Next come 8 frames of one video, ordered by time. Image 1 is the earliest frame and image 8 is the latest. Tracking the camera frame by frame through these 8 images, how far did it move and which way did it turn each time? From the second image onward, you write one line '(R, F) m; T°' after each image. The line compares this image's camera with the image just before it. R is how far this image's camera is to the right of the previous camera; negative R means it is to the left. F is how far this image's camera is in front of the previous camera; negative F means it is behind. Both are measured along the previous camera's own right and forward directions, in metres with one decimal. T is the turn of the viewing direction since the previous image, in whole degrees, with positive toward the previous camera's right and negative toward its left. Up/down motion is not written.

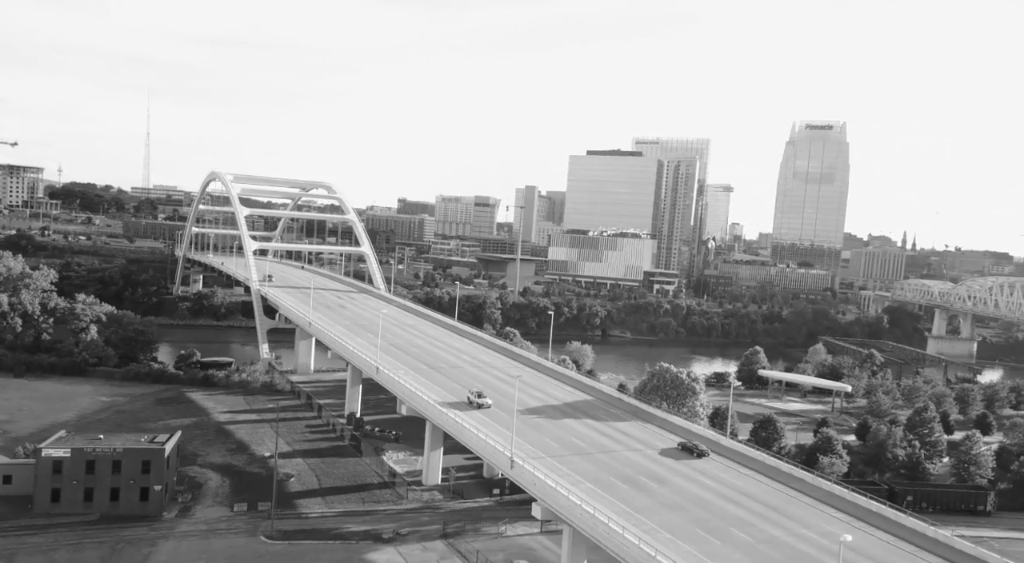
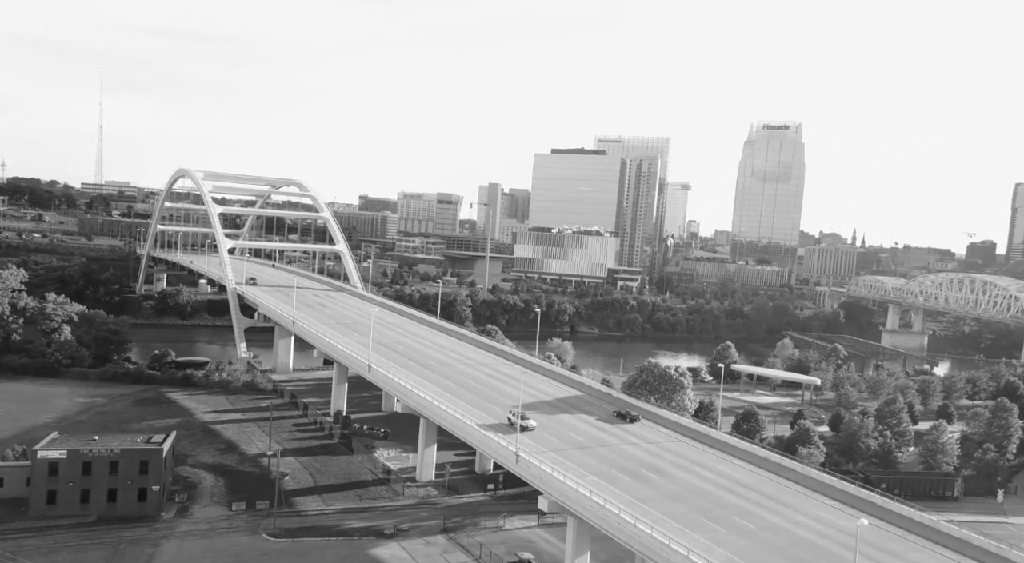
(-2.4, -1.0) m; +3°
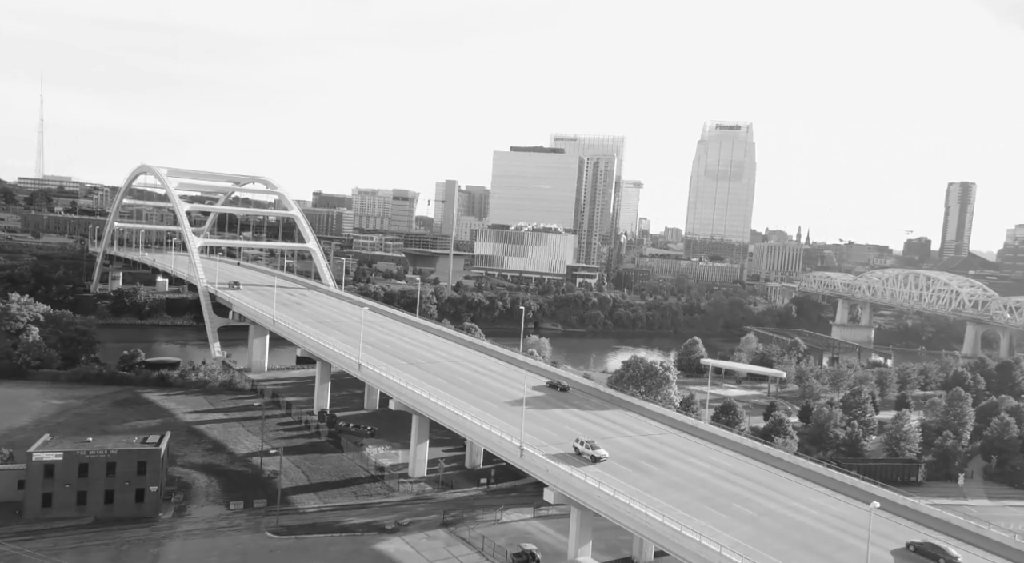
(-2.8, -1.1) m; +4°
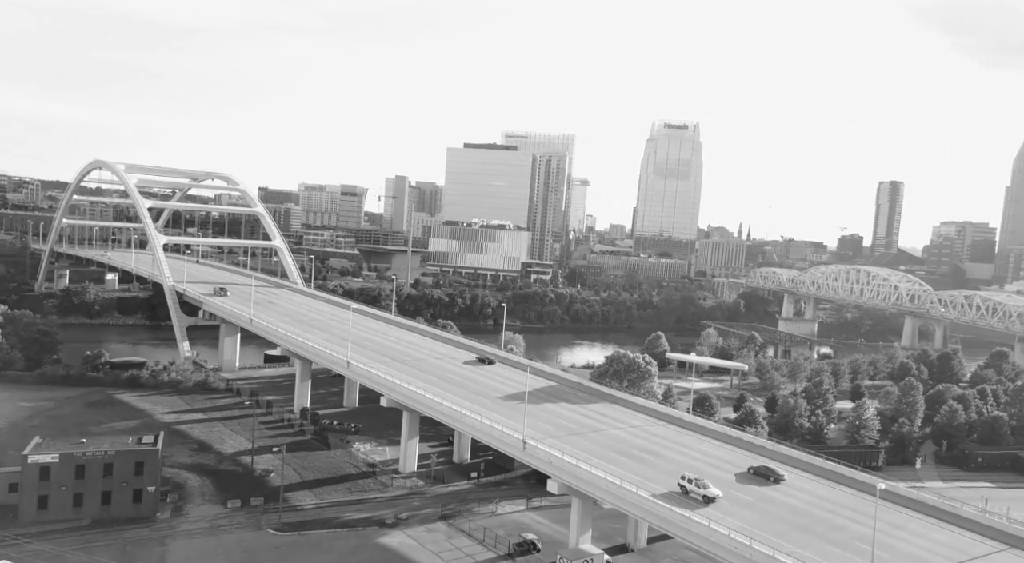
(-3.3, -1.2) m; +4°
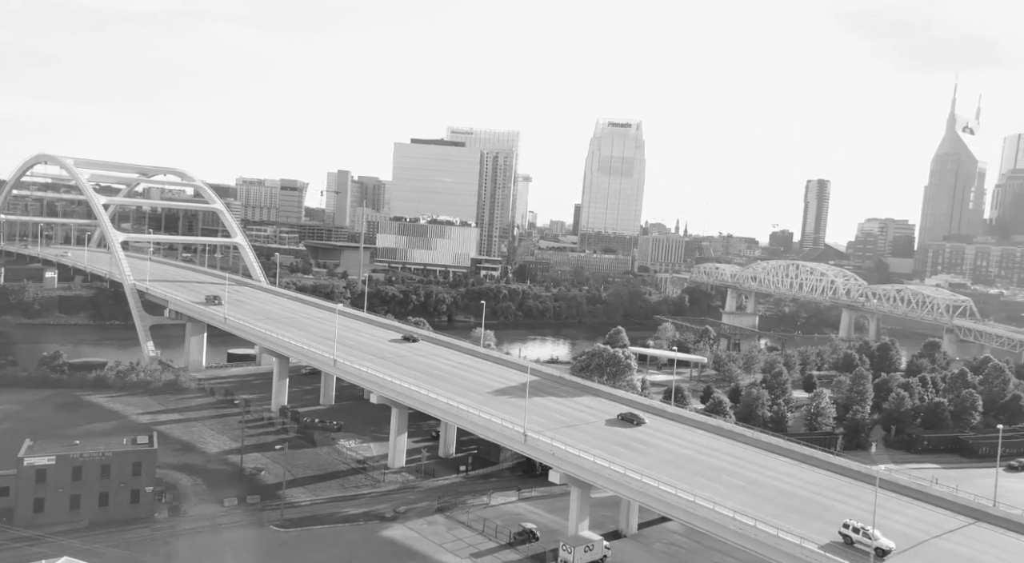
(-3.7, -1.3) m; +5°
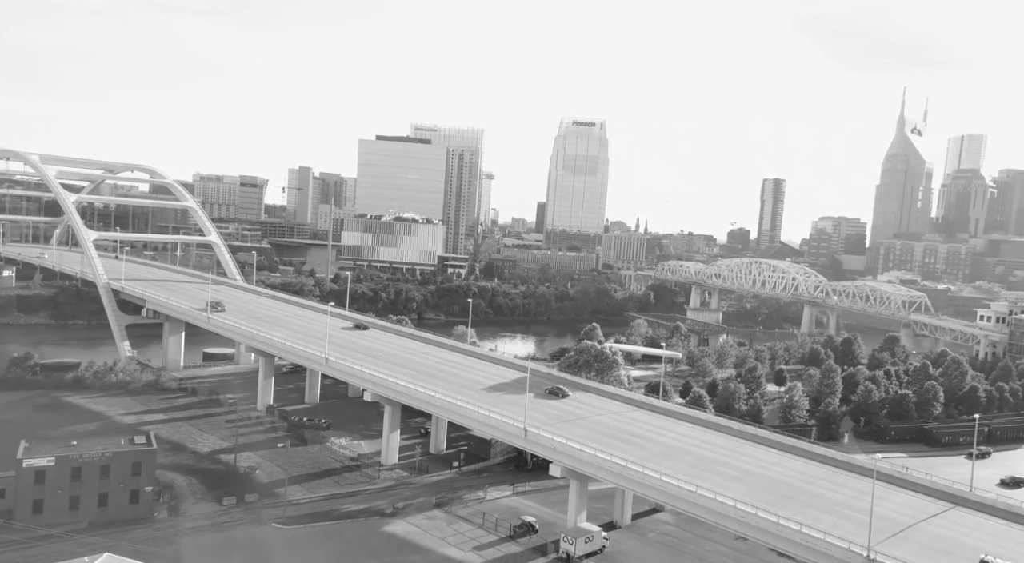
(-2.4, -0.8) m; +3°
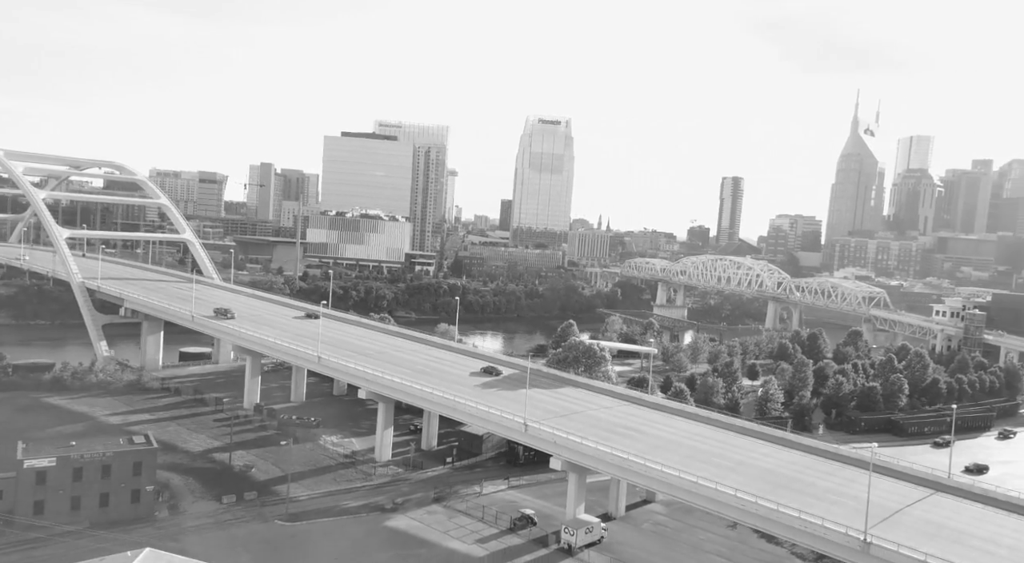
(-2.4, -0.8) m; +3°
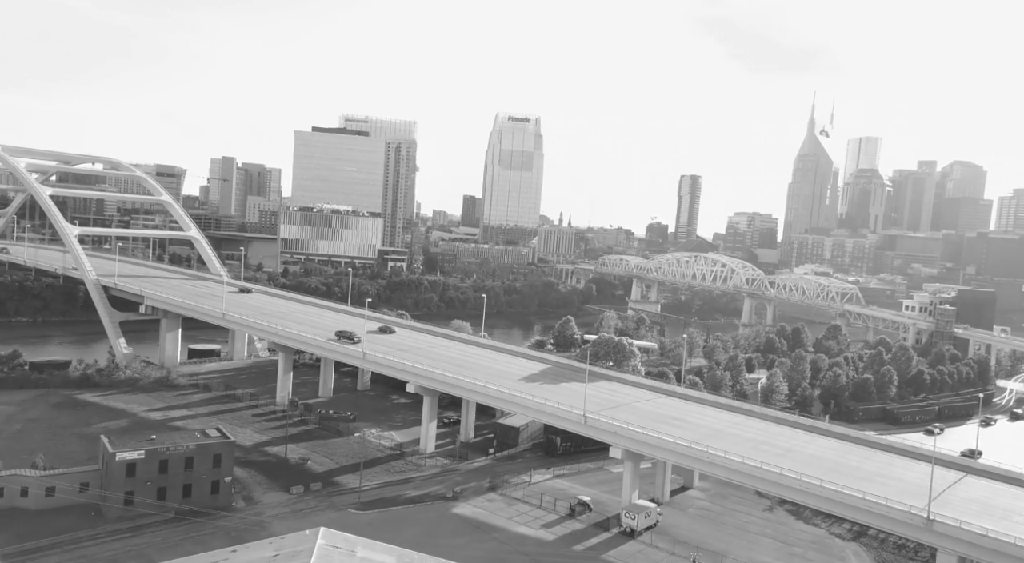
(-6.7, -2.0) m; +4°
